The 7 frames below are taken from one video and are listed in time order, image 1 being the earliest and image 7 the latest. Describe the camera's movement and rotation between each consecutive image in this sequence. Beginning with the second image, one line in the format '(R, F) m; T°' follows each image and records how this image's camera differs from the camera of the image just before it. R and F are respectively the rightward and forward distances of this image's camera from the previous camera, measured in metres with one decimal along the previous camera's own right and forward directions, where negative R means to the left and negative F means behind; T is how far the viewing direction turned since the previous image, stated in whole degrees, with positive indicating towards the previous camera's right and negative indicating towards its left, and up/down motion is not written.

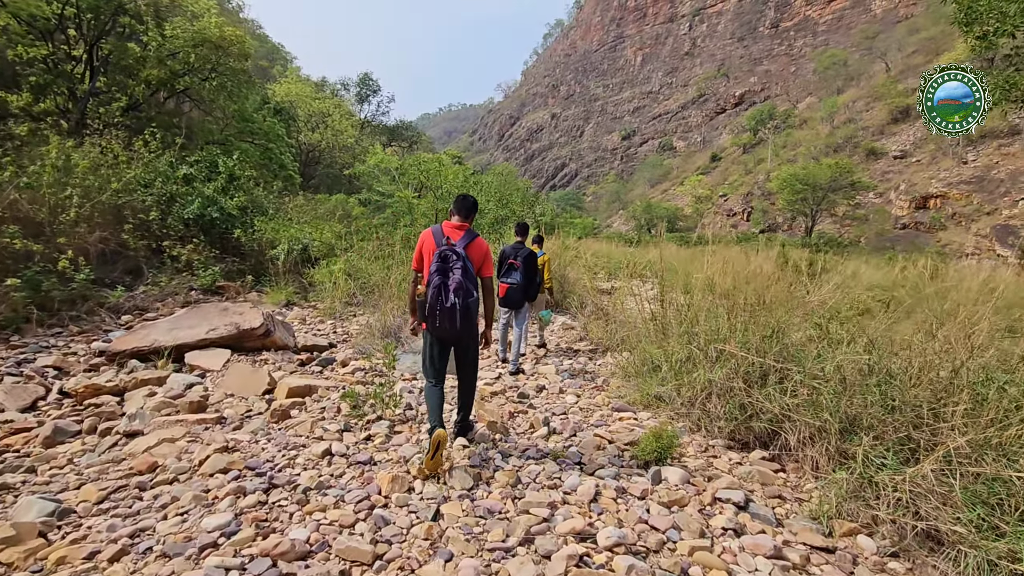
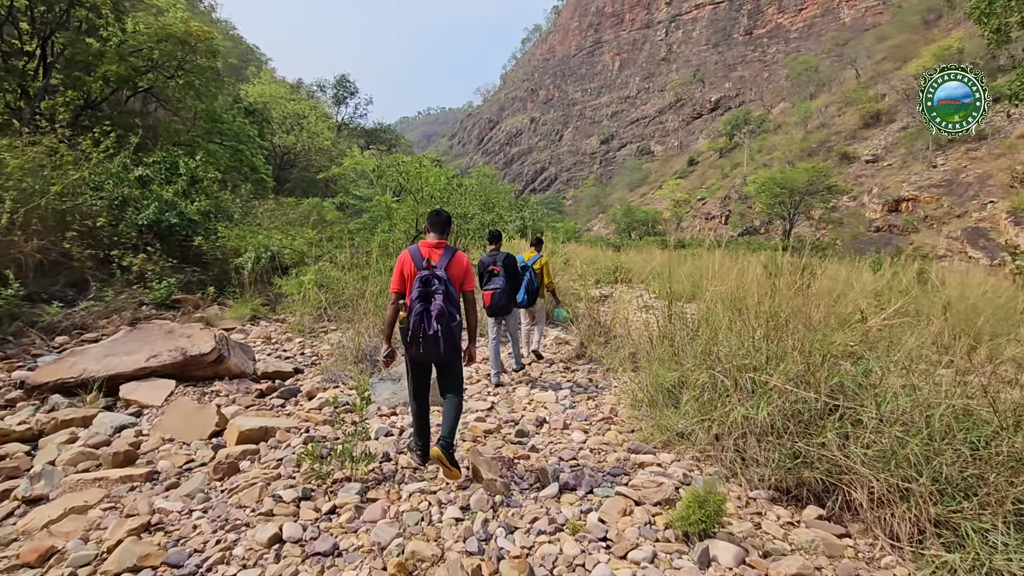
(-0.1, +0.5) m; +2°
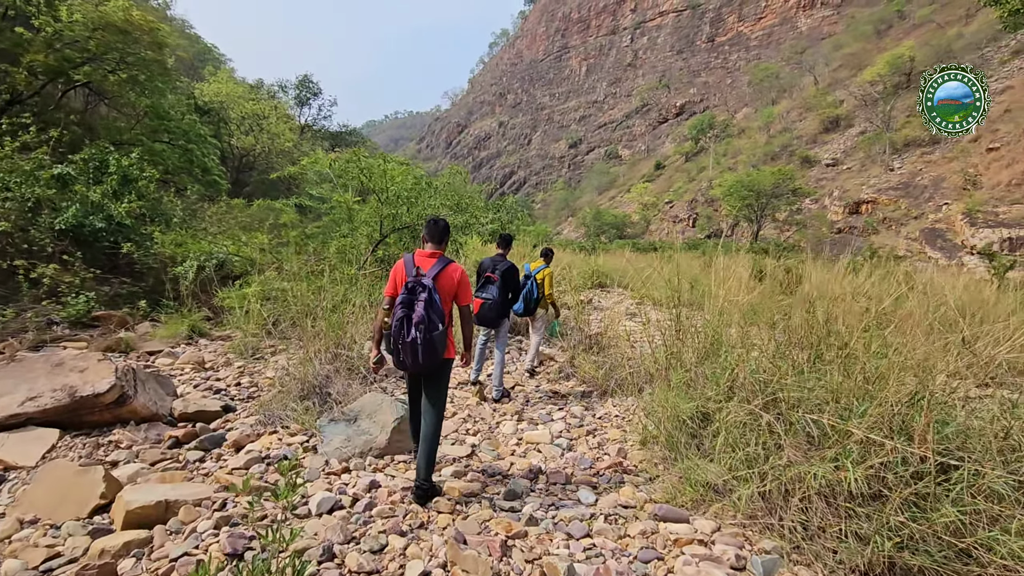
(-0.1, +0.7) m; +3°
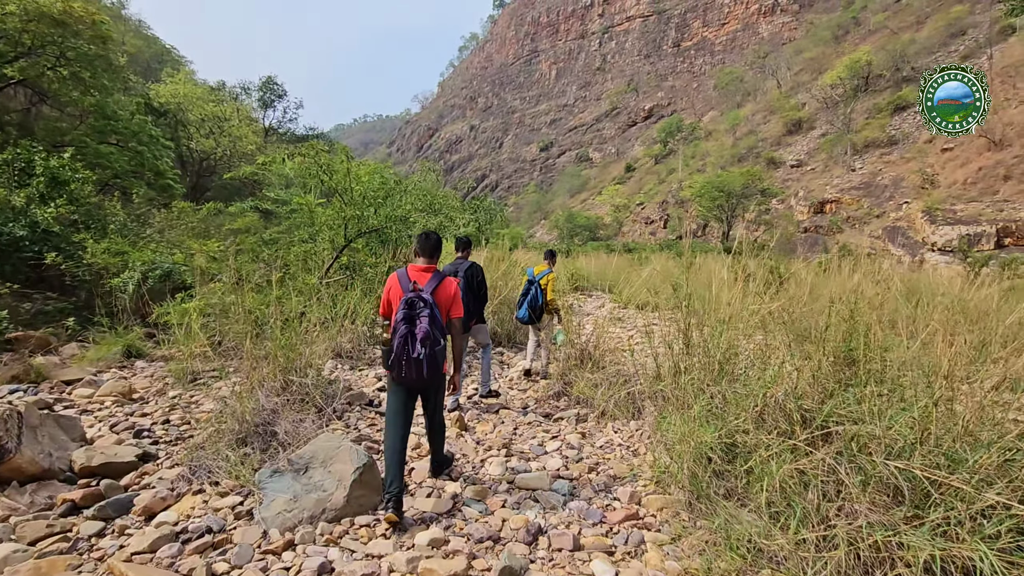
(-0.1, +0.5) m; +3°
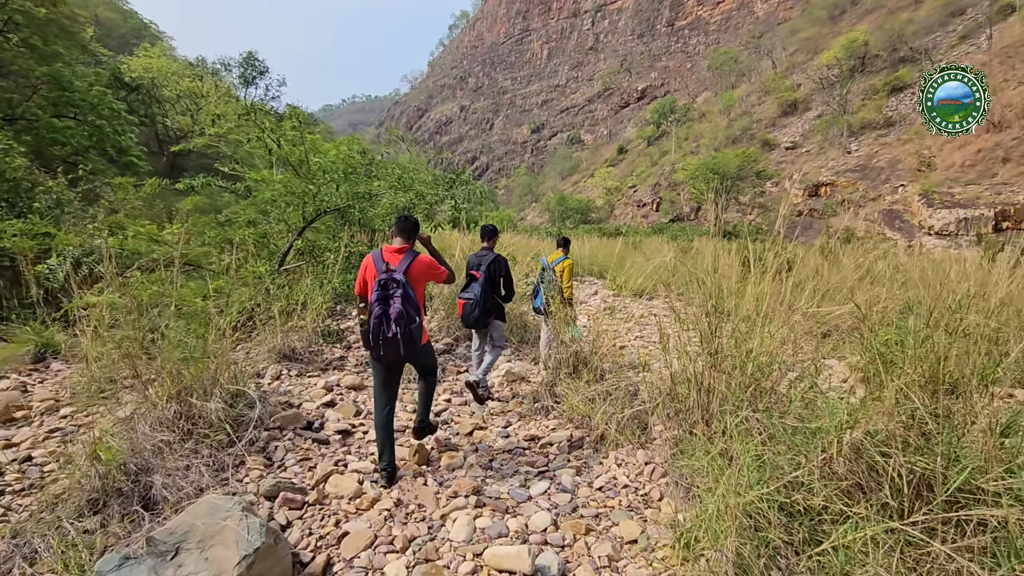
(+0.1, +0.8) m; +1°
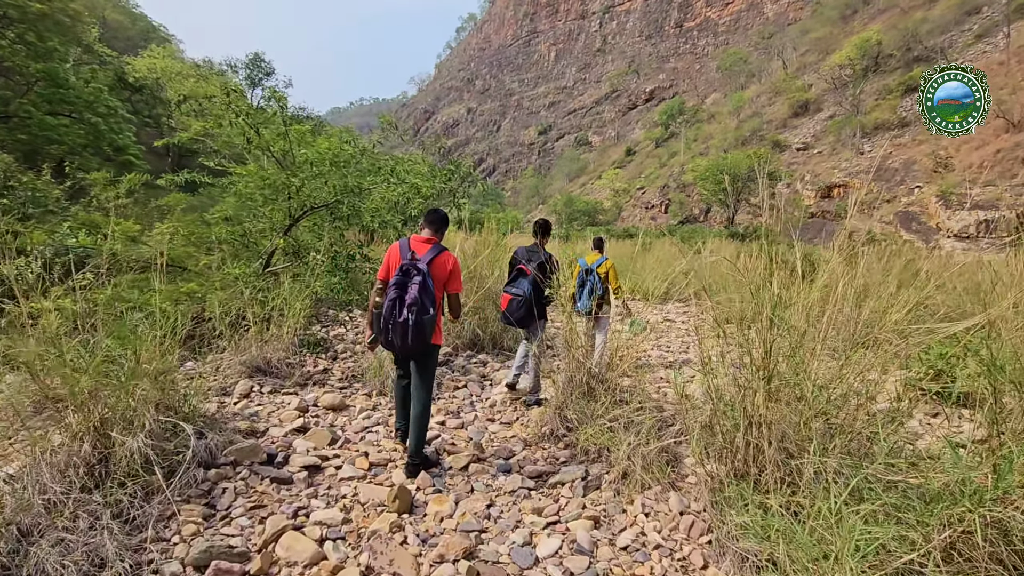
(0.0, +0.5) m; -1°
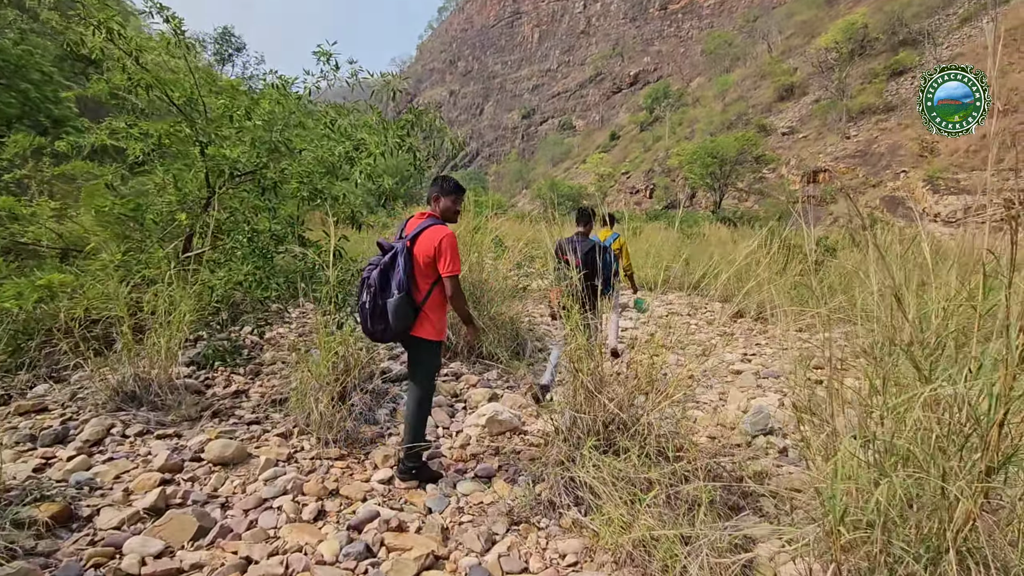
(0.0, +1.0) m; +2°
